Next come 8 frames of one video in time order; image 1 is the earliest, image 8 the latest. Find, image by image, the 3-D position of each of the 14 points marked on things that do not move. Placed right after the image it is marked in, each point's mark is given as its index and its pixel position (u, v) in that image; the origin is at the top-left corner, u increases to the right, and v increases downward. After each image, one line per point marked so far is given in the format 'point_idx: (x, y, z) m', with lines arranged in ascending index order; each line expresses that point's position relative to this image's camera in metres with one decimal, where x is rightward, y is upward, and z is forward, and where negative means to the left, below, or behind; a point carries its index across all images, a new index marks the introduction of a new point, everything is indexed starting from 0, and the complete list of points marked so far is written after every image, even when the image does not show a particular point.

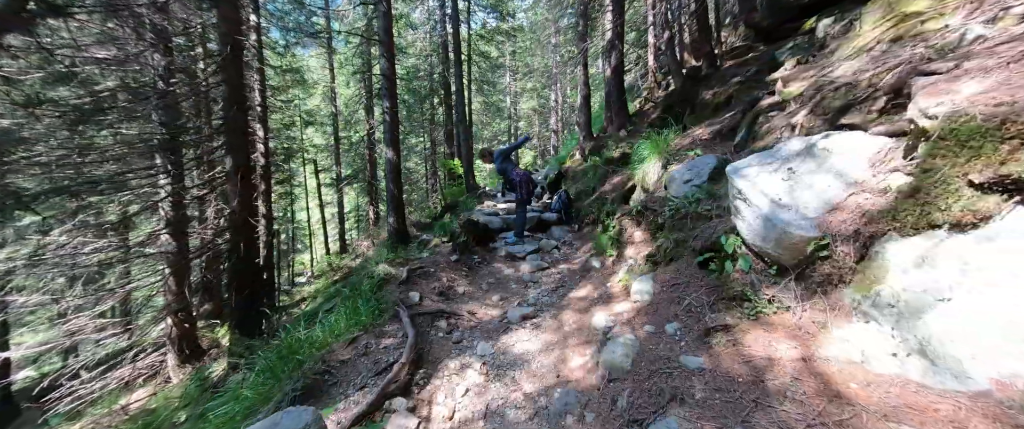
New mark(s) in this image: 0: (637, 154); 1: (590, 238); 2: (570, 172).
0: (+2.5, +1.2, +7.0) m
1: (+1.6, -0.5, +7.2) m
2: (+1.8, +1.3, +11.4) m
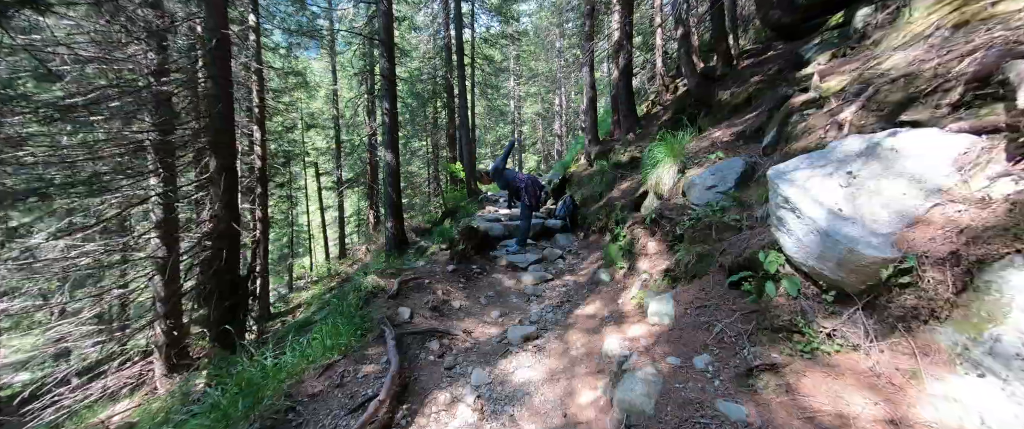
0: (+2.5, +1.0, +6.5) m
1: (+1.6, -0.6, +6.7) m
2: (+1.9, +1.1, +10.9) m
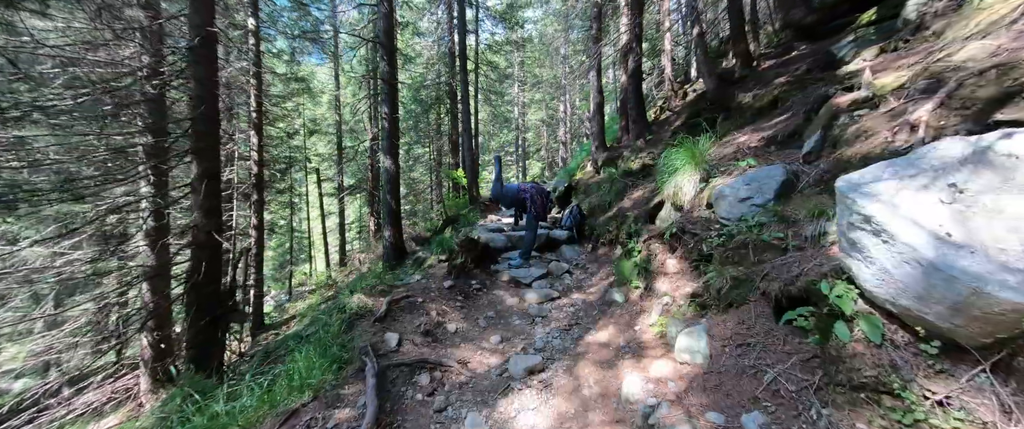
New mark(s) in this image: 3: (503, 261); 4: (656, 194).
0: (+2.6, +0.8, +6.0) m
1: (+1.7, -0.8, +6.2) m
2: (+2.0, +0.8, +10.4) m
3: (-0.1, -0.9, +6.6) m
4: (+2.4, +0.3, +6.0) m
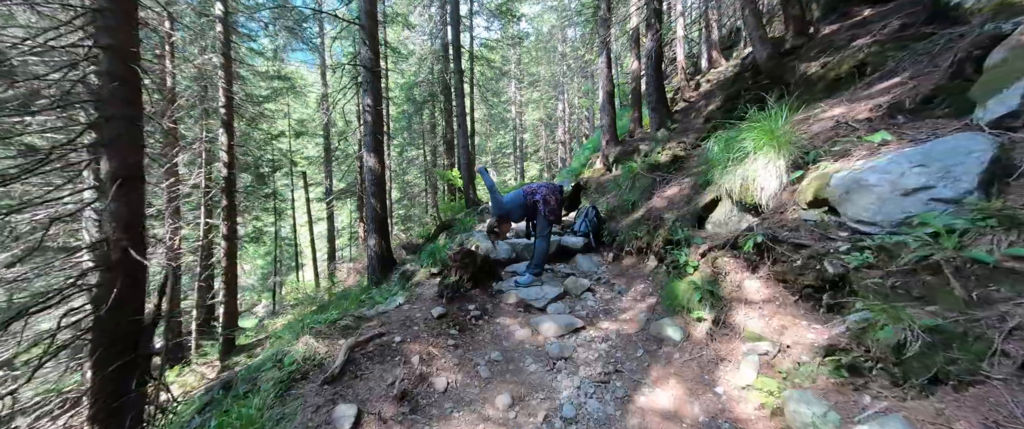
0: (+2.7, +0.8, +4.8) m
1: (+1.8, -0.9, +4.9) m
2: (+2.1, +0.8, +9.2) m
3: (0.0, -0.9, +5.3) m
4: (+2.5, +0.3, +4.7) m
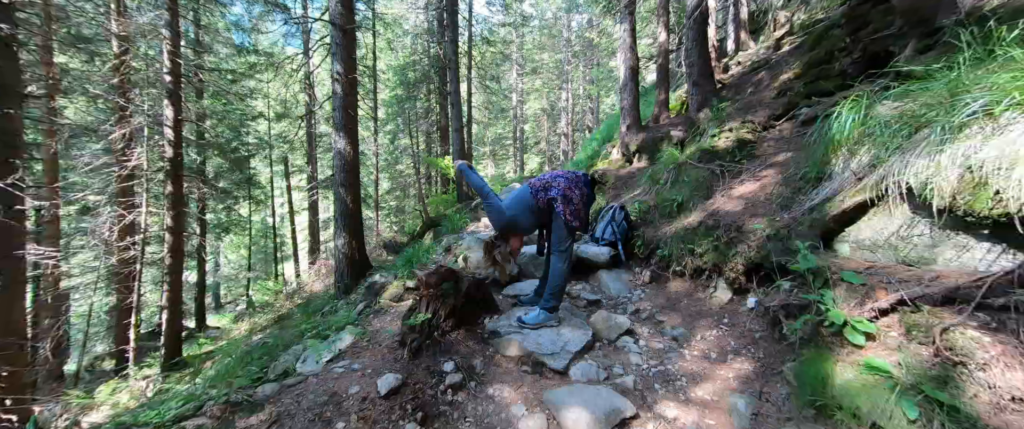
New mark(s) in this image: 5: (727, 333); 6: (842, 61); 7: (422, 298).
0: (+2.7, +0.7, +3.1) m
1: (+1.8, -0.9, +3.3) m
2: (+2.1, +0.8, +7.5) m
3: (0.0, -1.0, +3.6) m
4: (+2.6, +0.2, +3.0) m
5: (+1.7, -1.0, +2.9) m
6: (+4.3, +2.0, +4.6) m
7: (-0.8, -0.7, +3.1) m
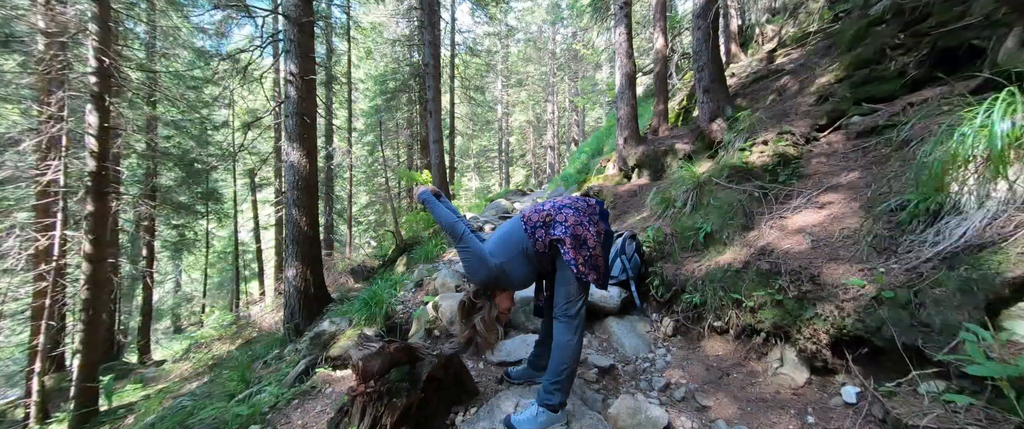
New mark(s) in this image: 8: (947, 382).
0: (+2.6, +0.4, +2.2) m
1: (+1.7, -1.2, +2.3) m
2: (+1.8, +0.3, +6.5) m
3: (-0.1, -1.3, +2.6) m
4: (+2.5, -0.1, +2.1) m
5: (+1.7, -1.2, +1.9) m
6: (+4.1, +1.6, +3.8) m
7: (-0.9, -1.0, +2.0) m
8: (+2.1, -0.8, +1.8) m
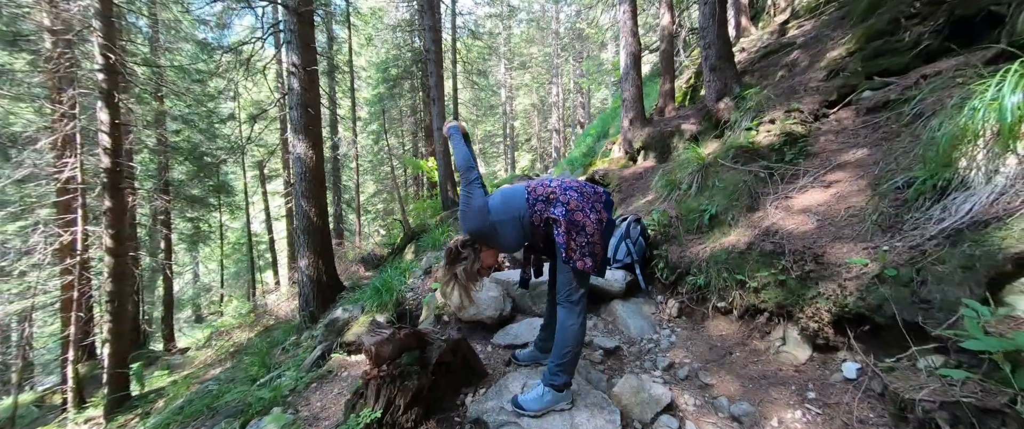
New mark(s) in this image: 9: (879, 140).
0: (+2.6, +0.5, +2.1) m
1: (+1.7, -1.1, +2.3) m
2: (+1.9, +0.6, +6.5) m
3: (-0.1, -1.2, +2.6) m
4: (+2.5, +0.1, +2.1) m
5: (+1.7, -1.1, +2.0) m
6: (+4.1, +1.9, +3.7) m
7: (-0.8, -1.0, +2.1) m
8: (+2.2, -0.7, +1.8) m
9: (+3.2, +0.7, +3.2) m
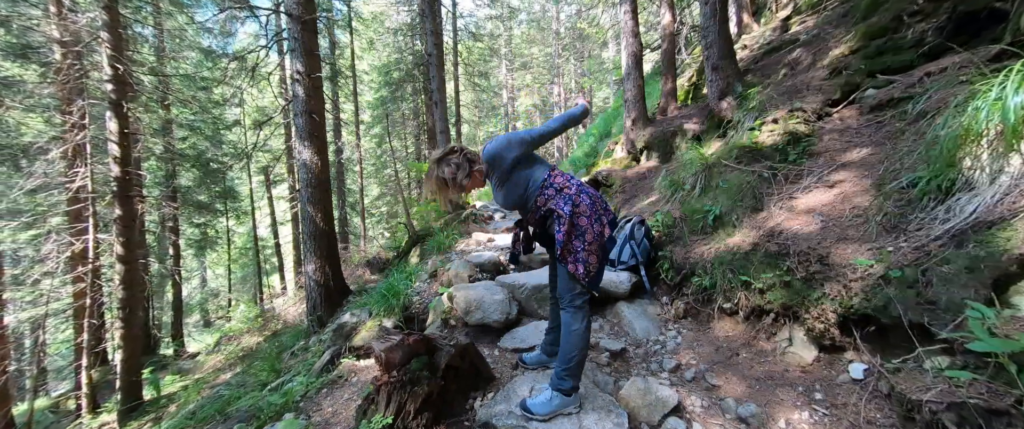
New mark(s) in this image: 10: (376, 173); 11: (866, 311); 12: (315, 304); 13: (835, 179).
0: (+2.7, +0.6, +2.1) m
1: (+1.8, -1.1, +2.3) m
2: (+2.0, +0.6, +6.5) m
3: (0.0, -1.2, +2.7) m
4: (+2.5, +0.1, +2.1) m
5: (+1.8, -1.2, +2.0) m
6: (+4.1, +1.9, +3.7) m
7: (-0.8, -1.0, +2.1) m
8: (+2.2, -0.7, +1.8) m
9: (+3.2, +0.7, +3.1) m
10: (-7.2, +2.2, +19.1) m
11: (+2.1, -0.6, +2.2) m
12: (-3.6, -1.7, +6.6) m
13: (+2.8, +0.3, +3.1) m
